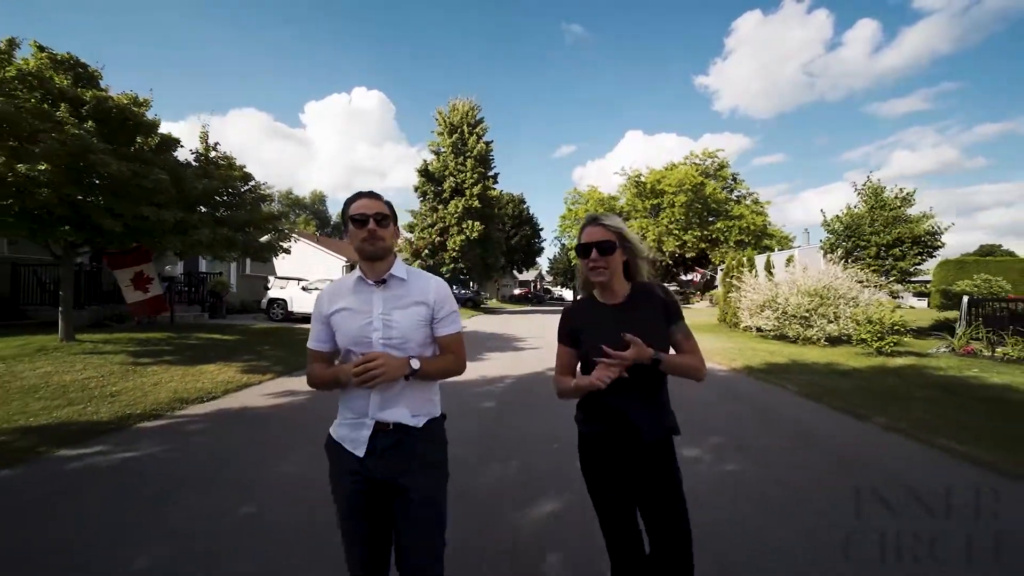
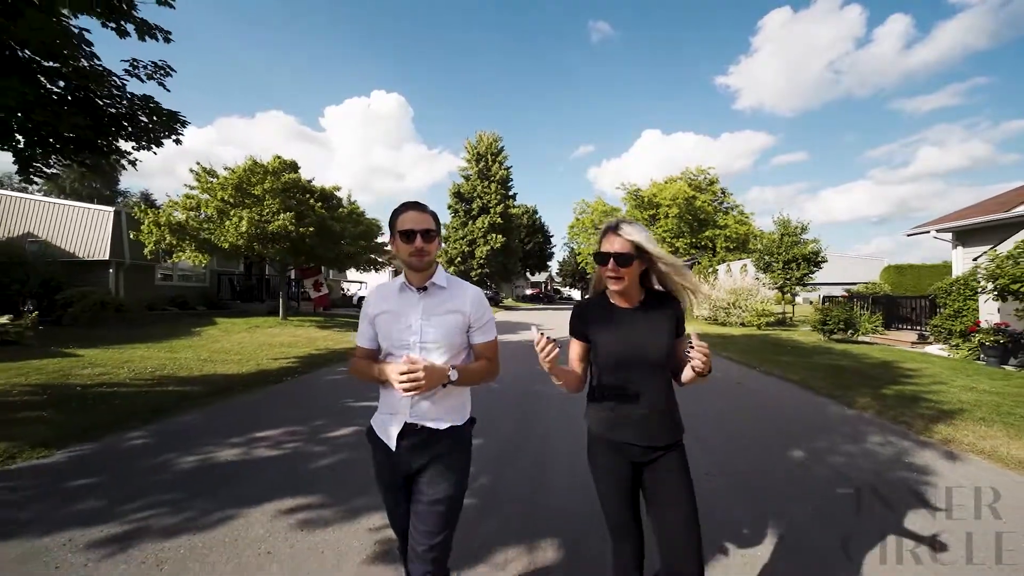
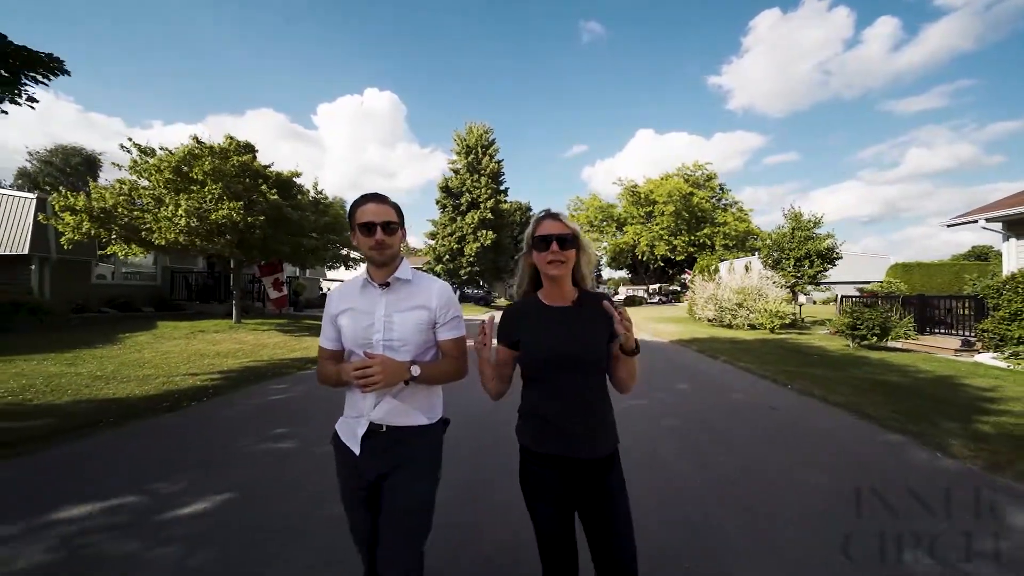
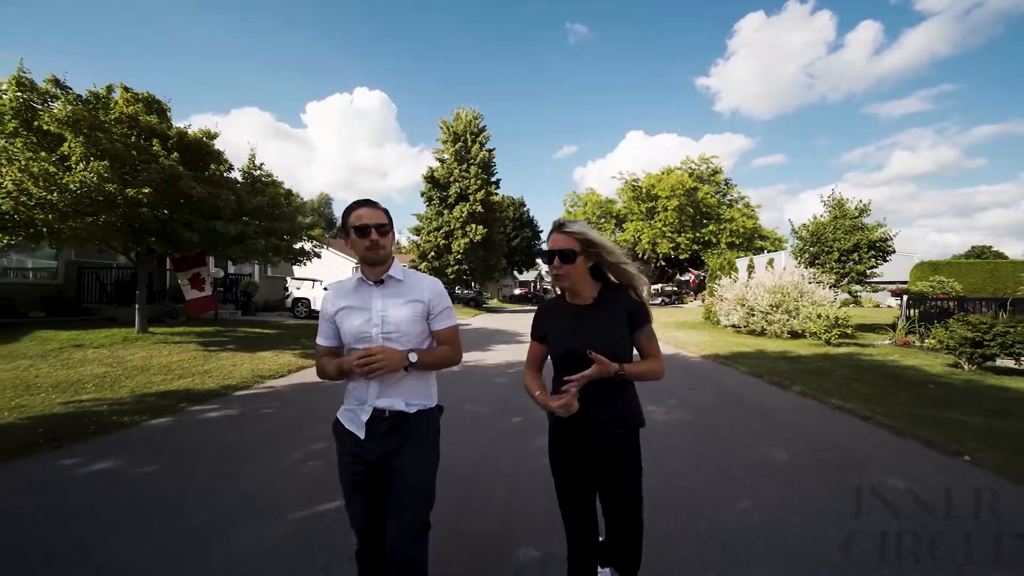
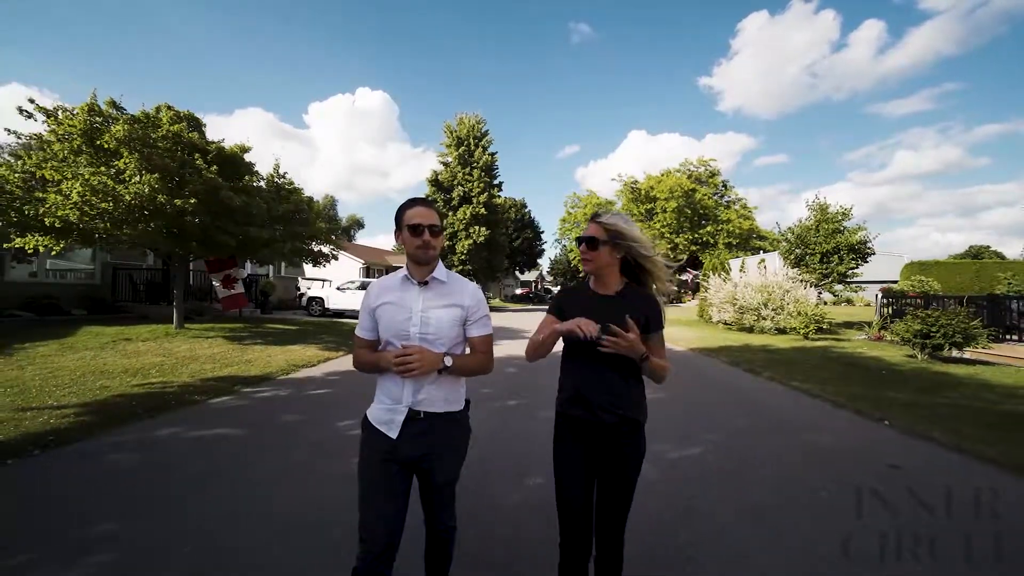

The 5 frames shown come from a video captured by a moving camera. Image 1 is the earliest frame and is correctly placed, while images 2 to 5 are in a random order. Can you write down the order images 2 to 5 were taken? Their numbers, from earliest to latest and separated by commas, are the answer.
4, 5, 3, 2
